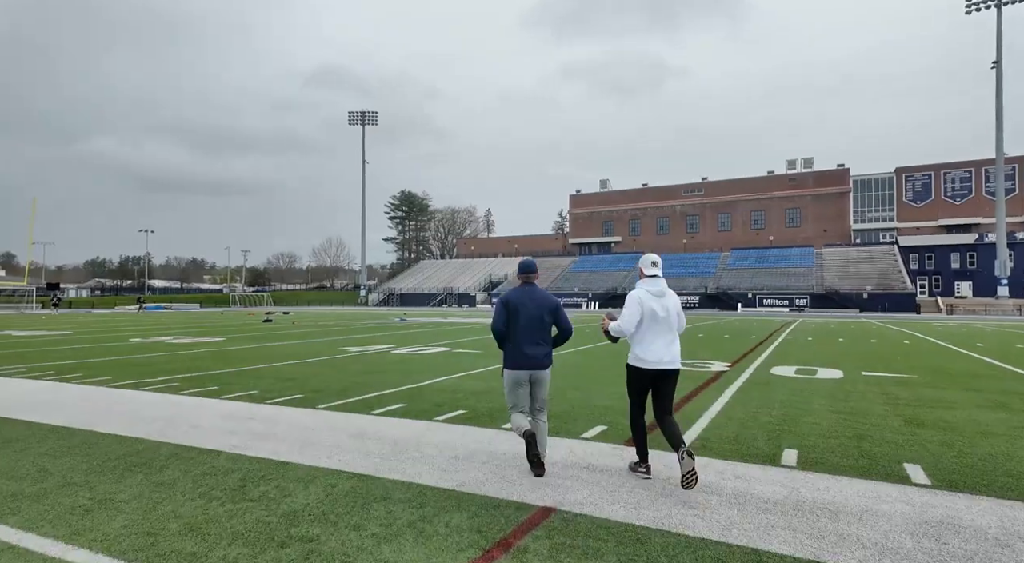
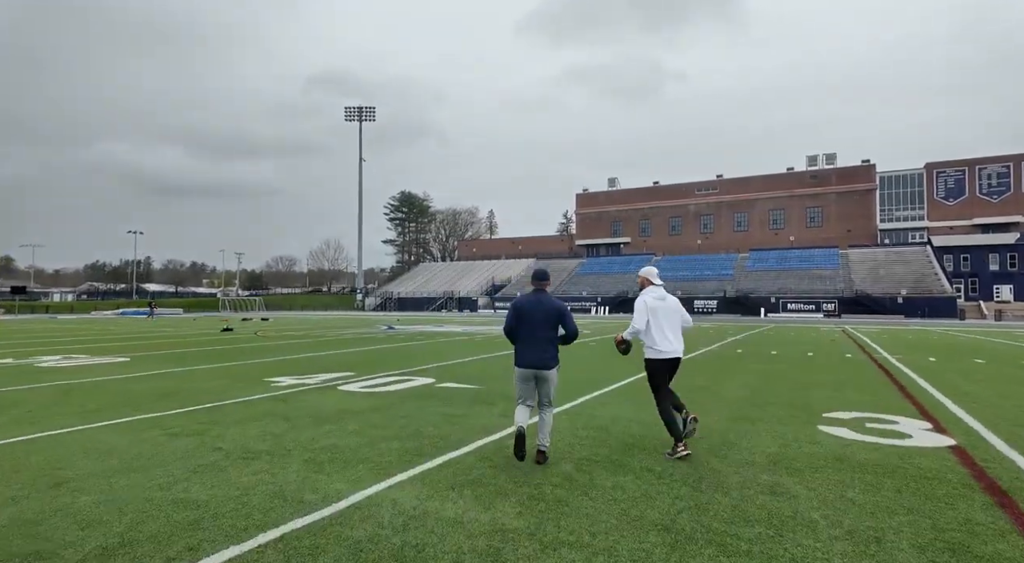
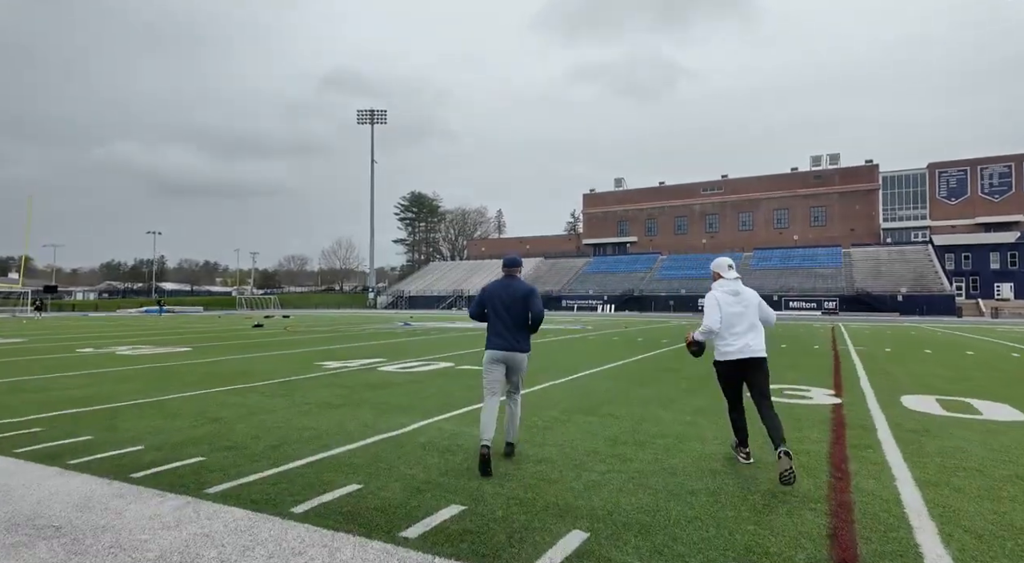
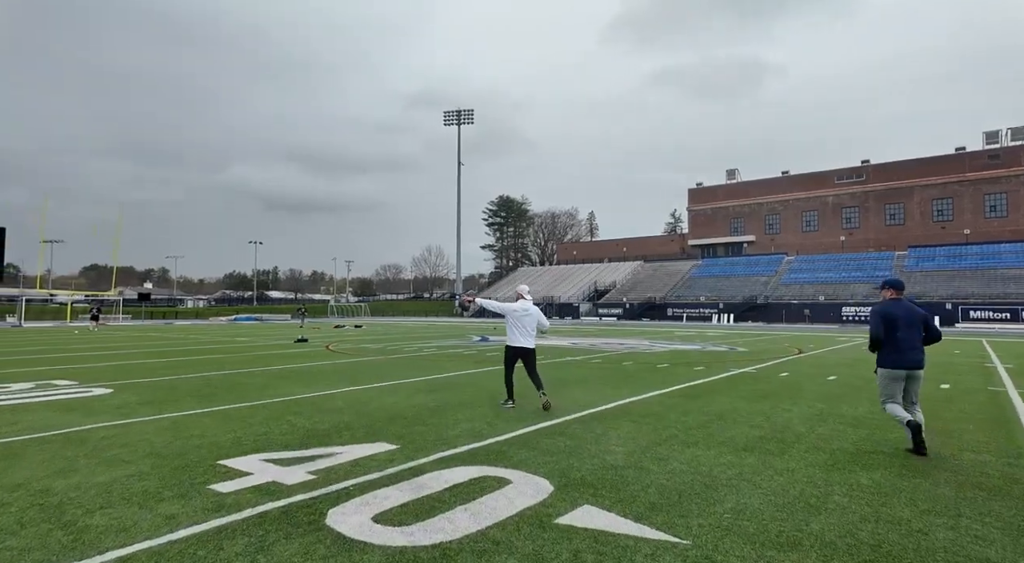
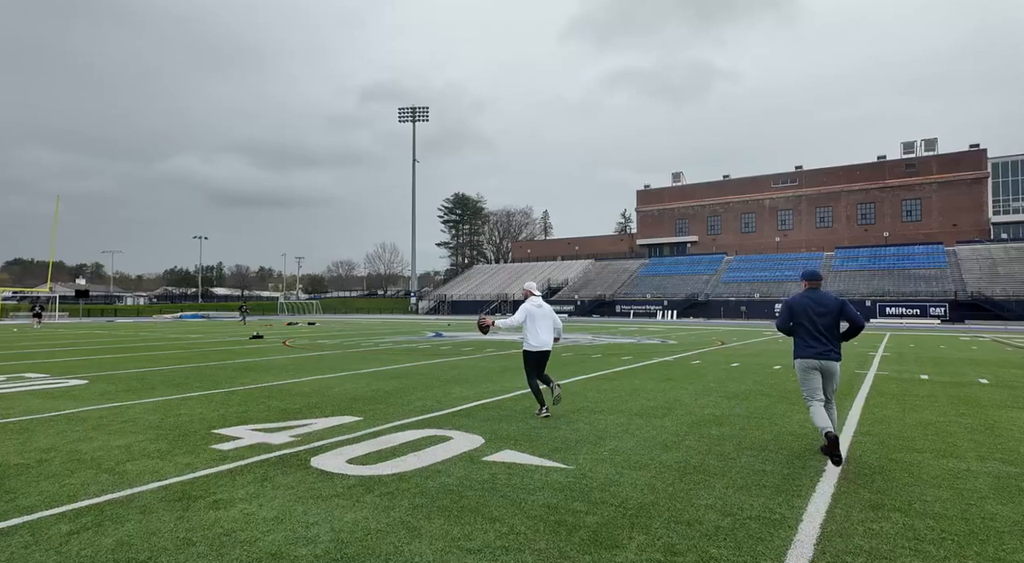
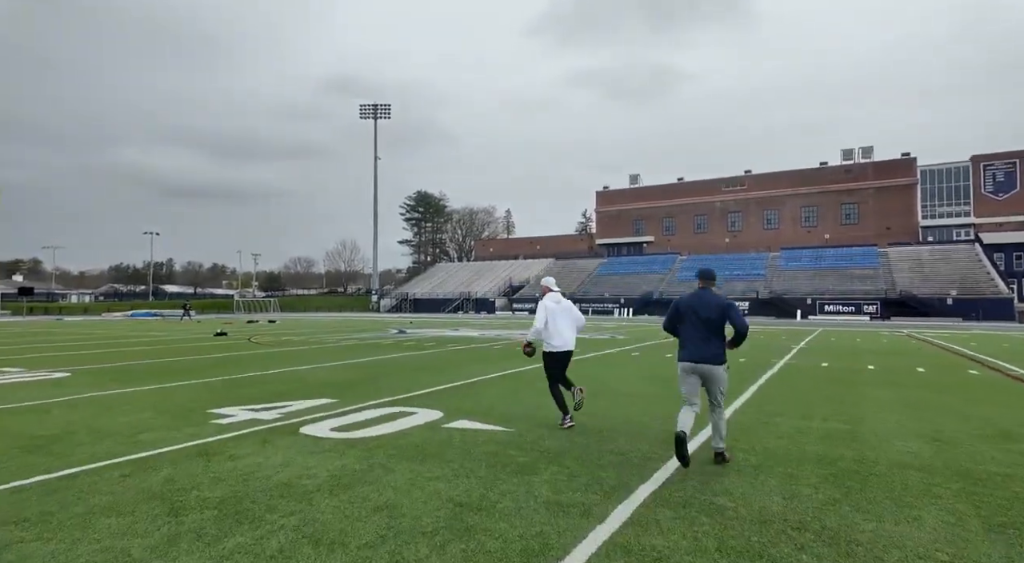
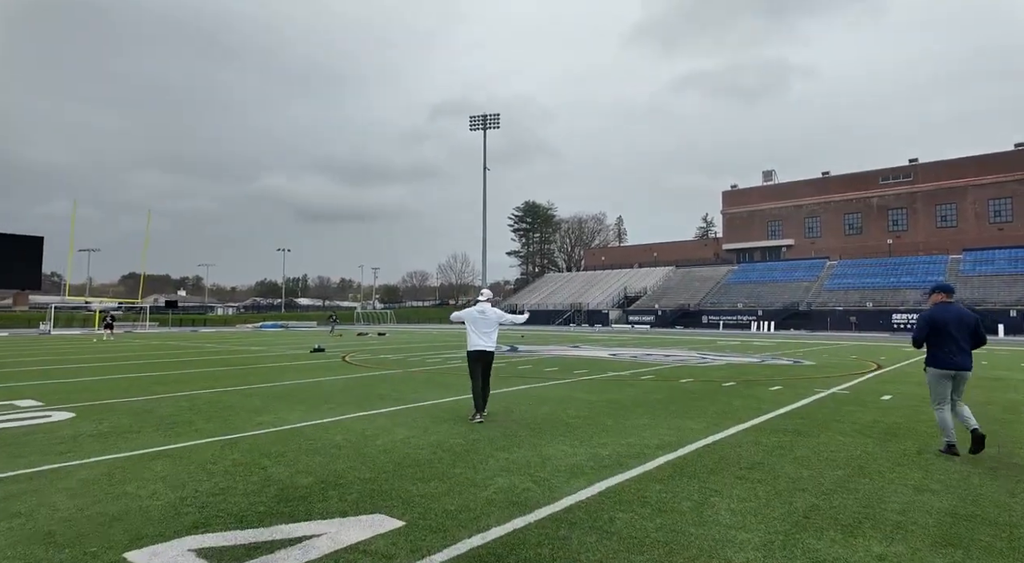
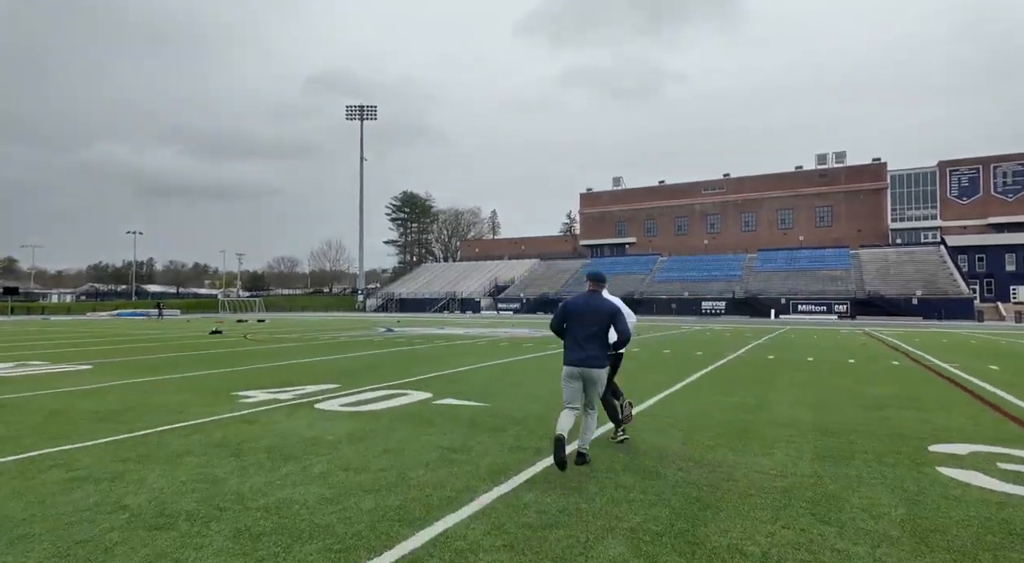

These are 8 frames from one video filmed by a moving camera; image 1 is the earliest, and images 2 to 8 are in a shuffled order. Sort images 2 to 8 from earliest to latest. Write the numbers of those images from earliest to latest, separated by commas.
3, 2, 8, 6, 5, 4, 7
